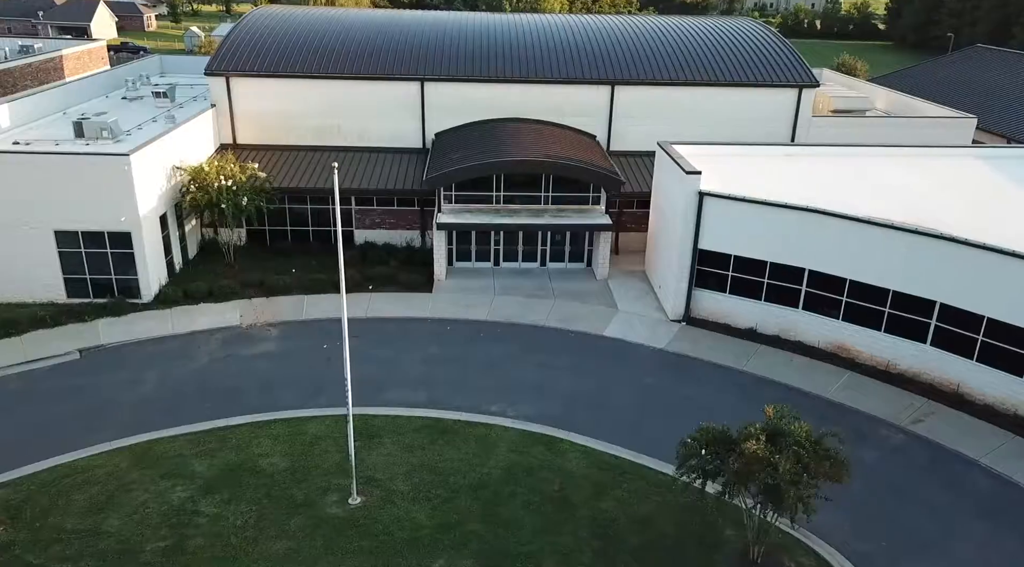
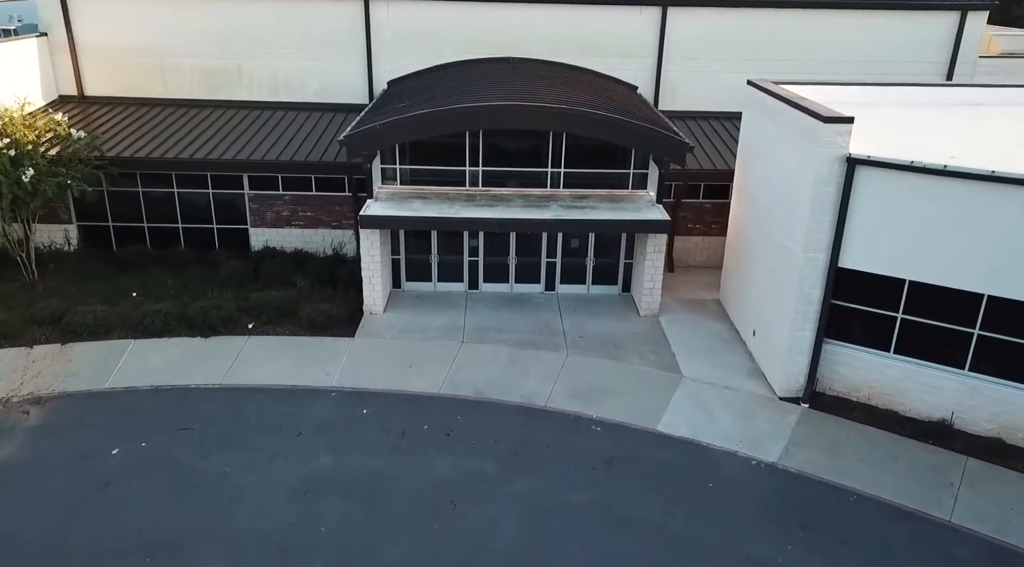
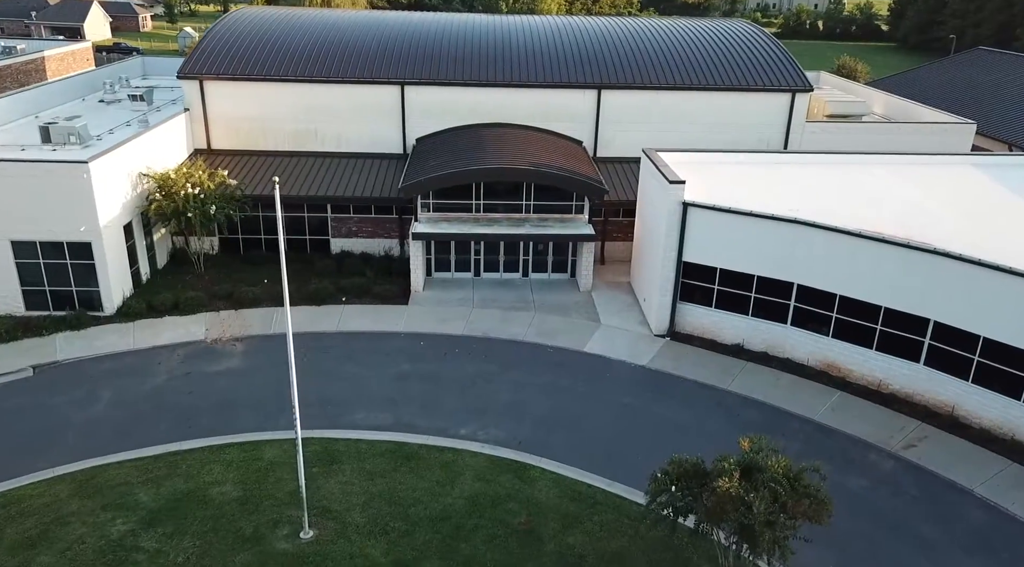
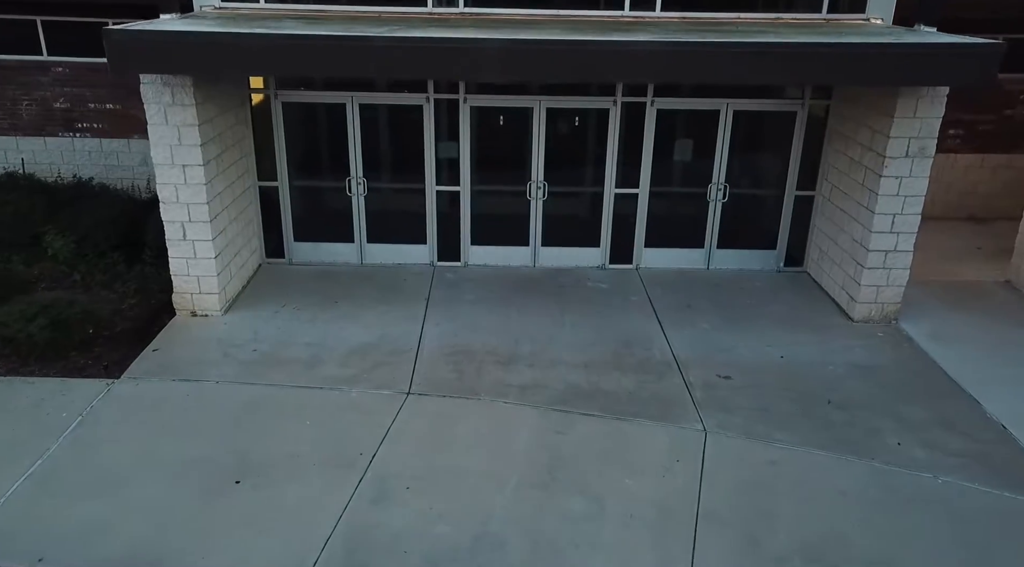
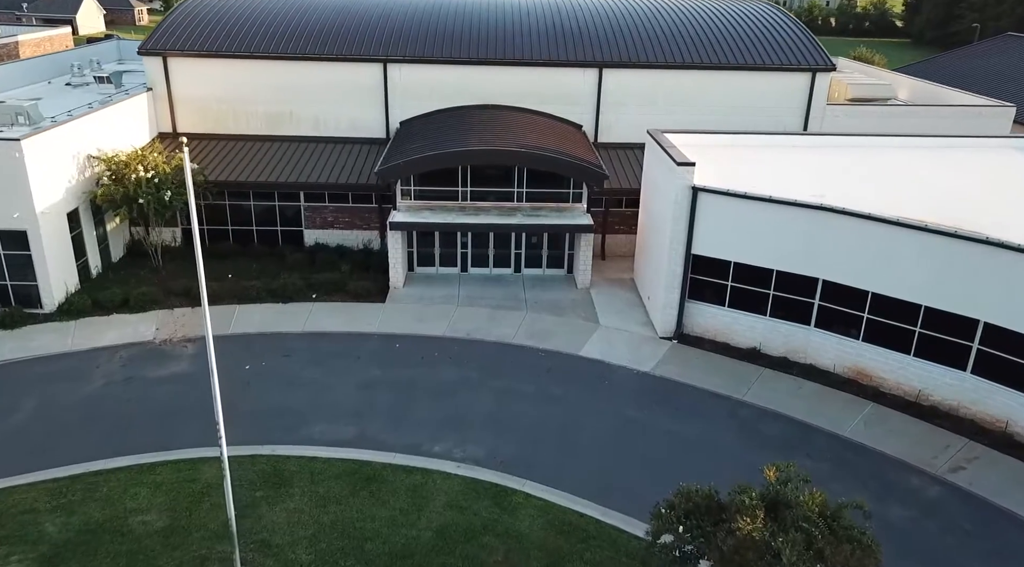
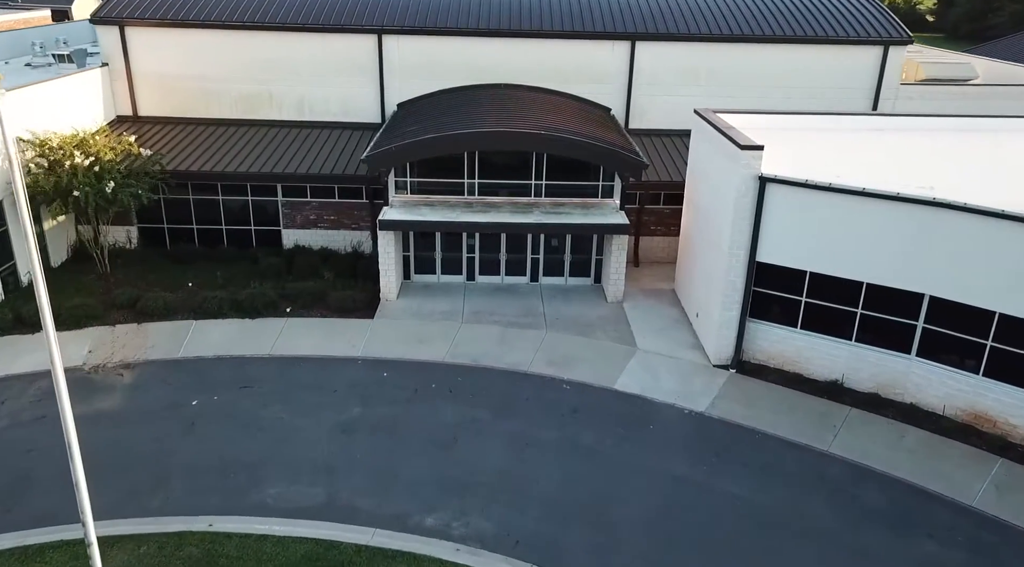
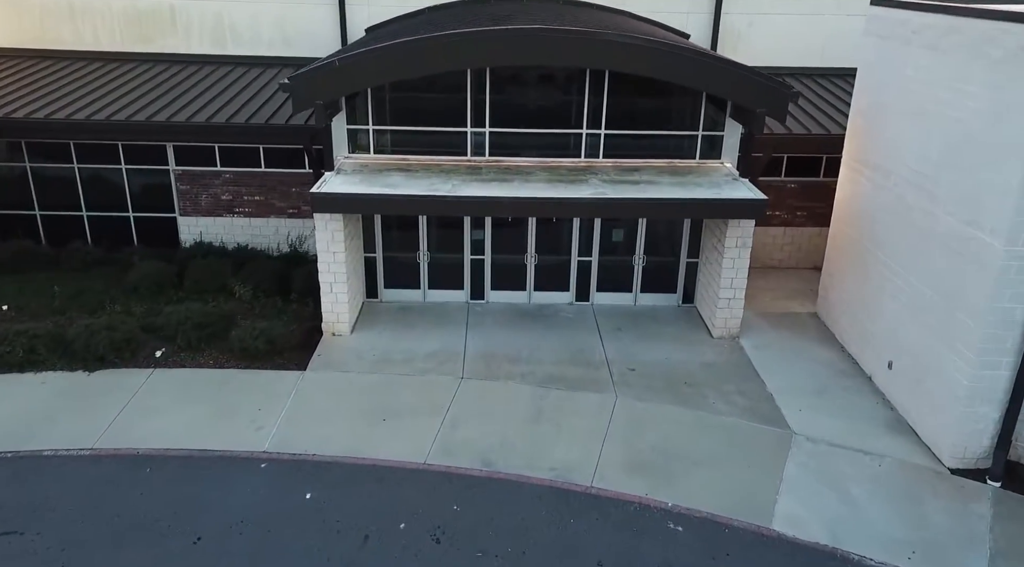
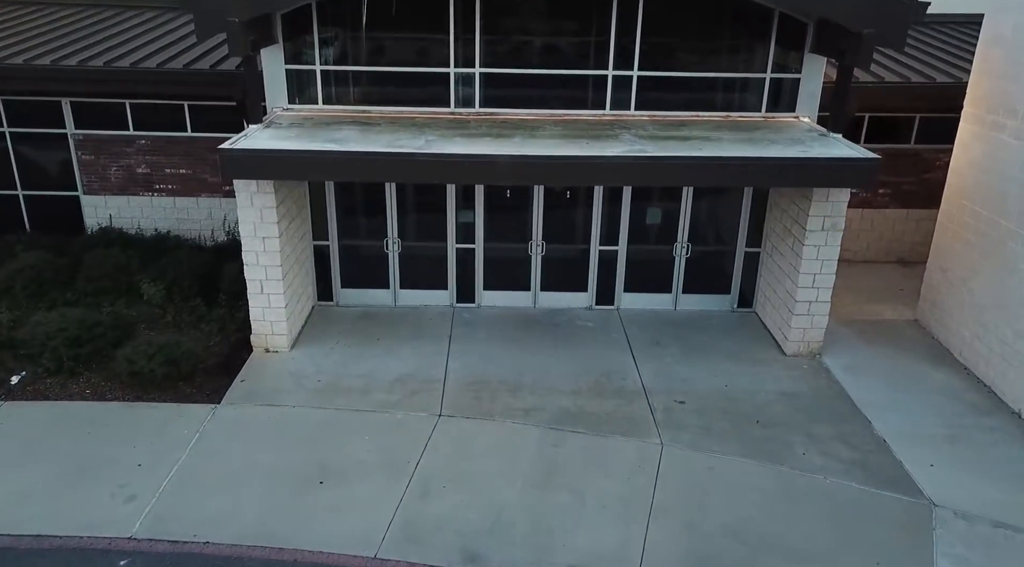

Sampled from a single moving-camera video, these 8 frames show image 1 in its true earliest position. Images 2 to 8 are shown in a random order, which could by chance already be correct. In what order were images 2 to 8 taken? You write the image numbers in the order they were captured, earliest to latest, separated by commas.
3, 5, 6, 2, 7, 8, 4
